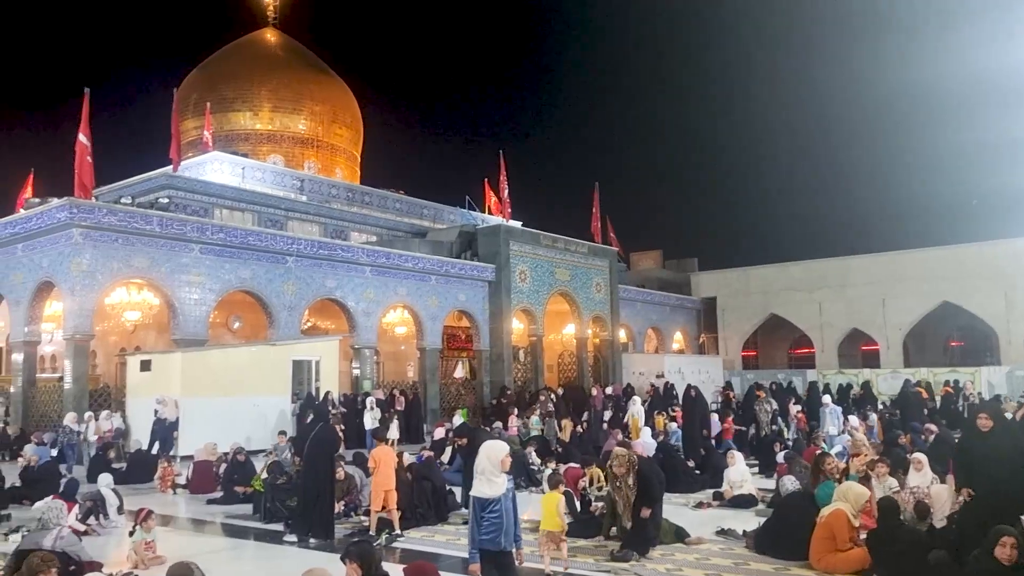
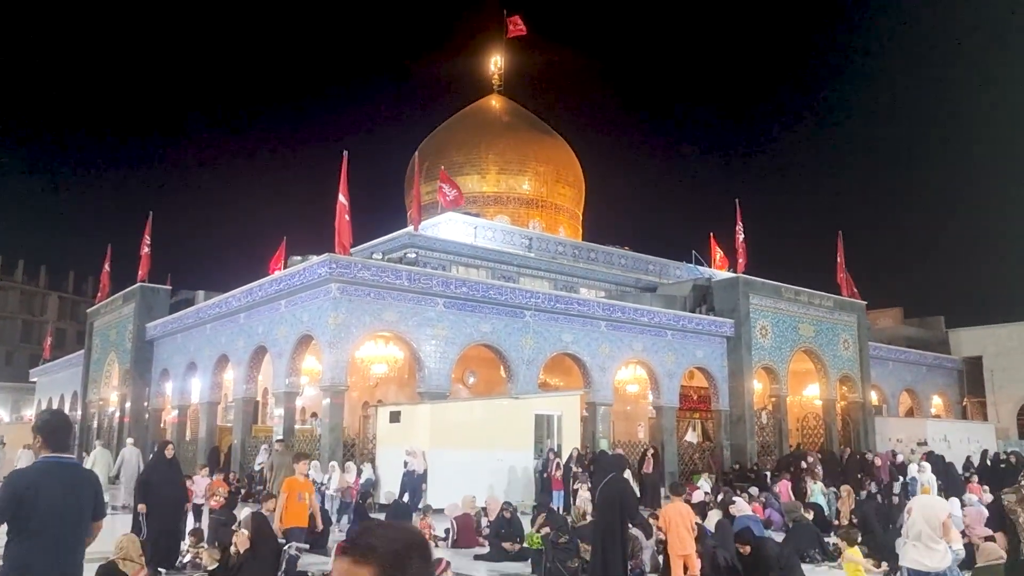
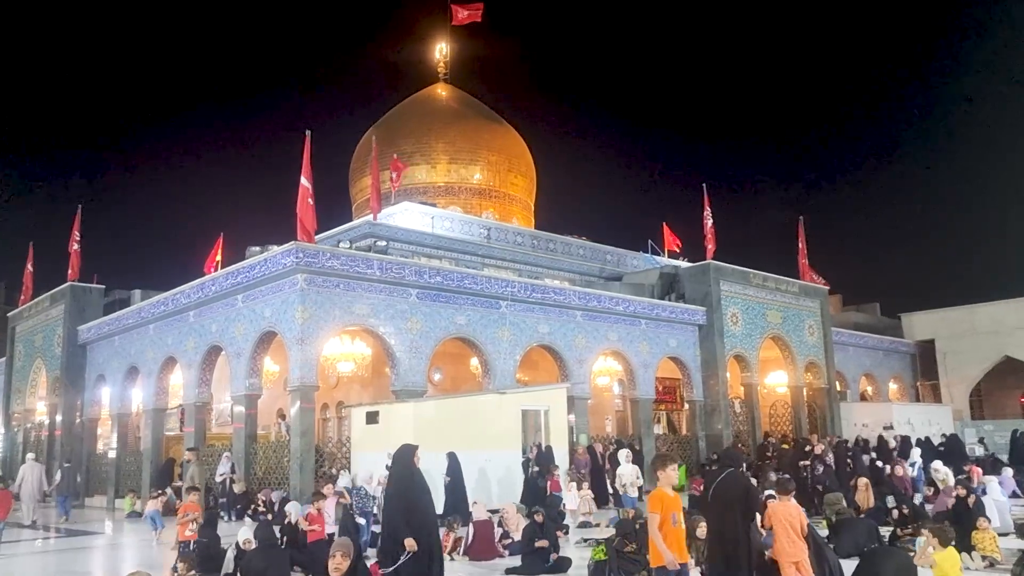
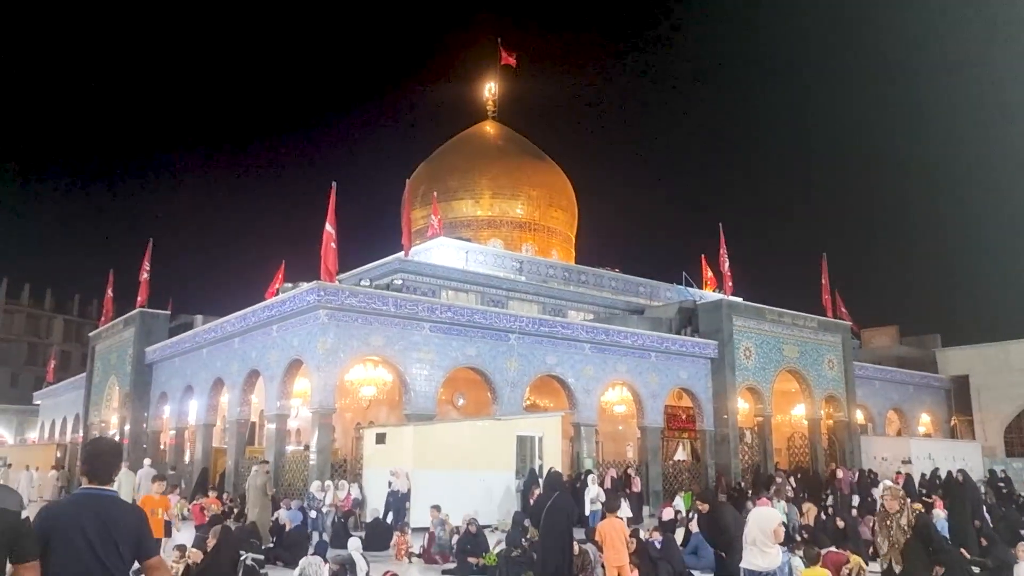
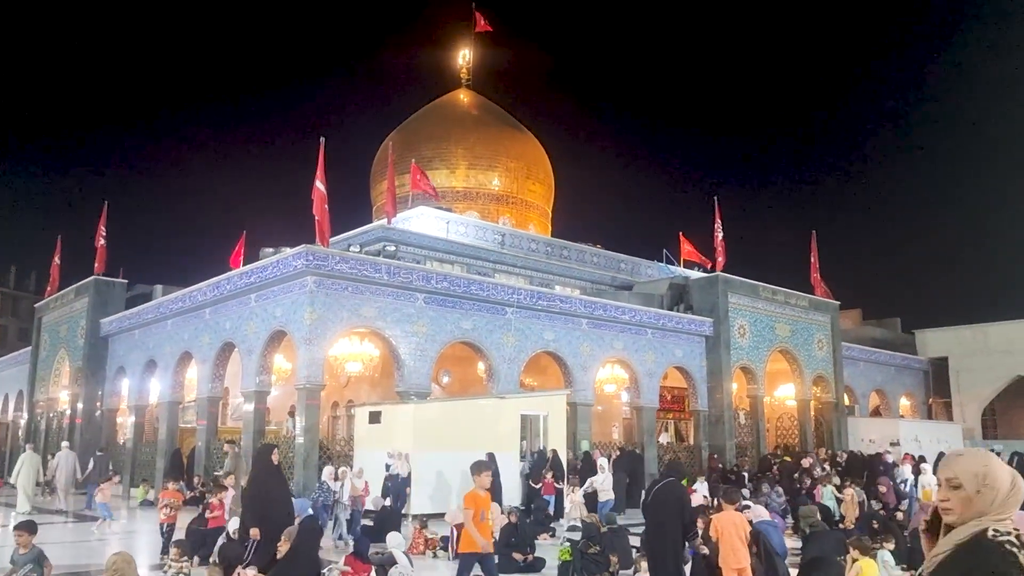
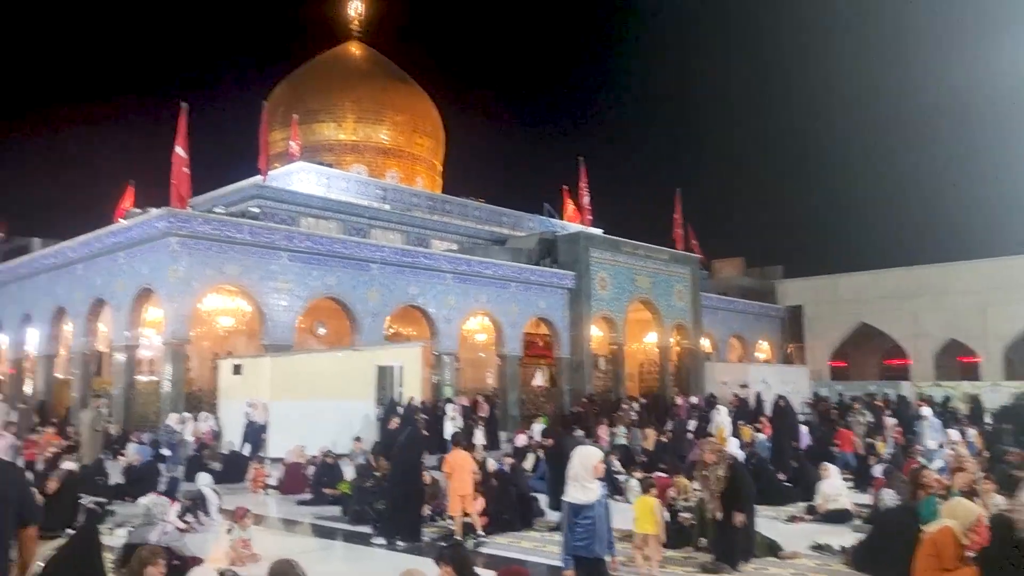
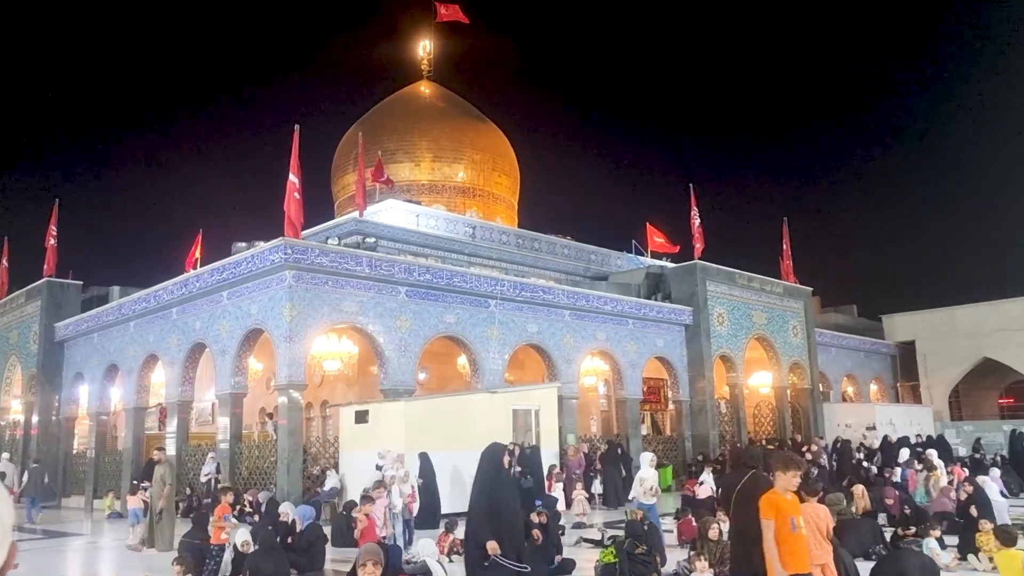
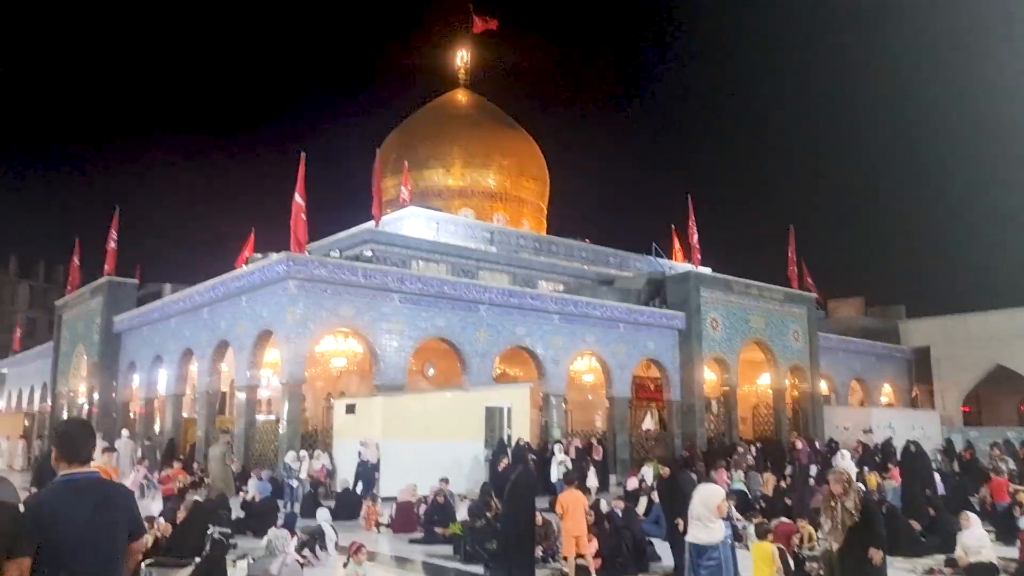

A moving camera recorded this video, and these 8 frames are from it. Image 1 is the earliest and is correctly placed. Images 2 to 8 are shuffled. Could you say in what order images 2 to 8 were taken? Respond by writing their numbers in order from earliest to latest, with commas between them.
6, 8, 4, 2, 5, 3, 7
